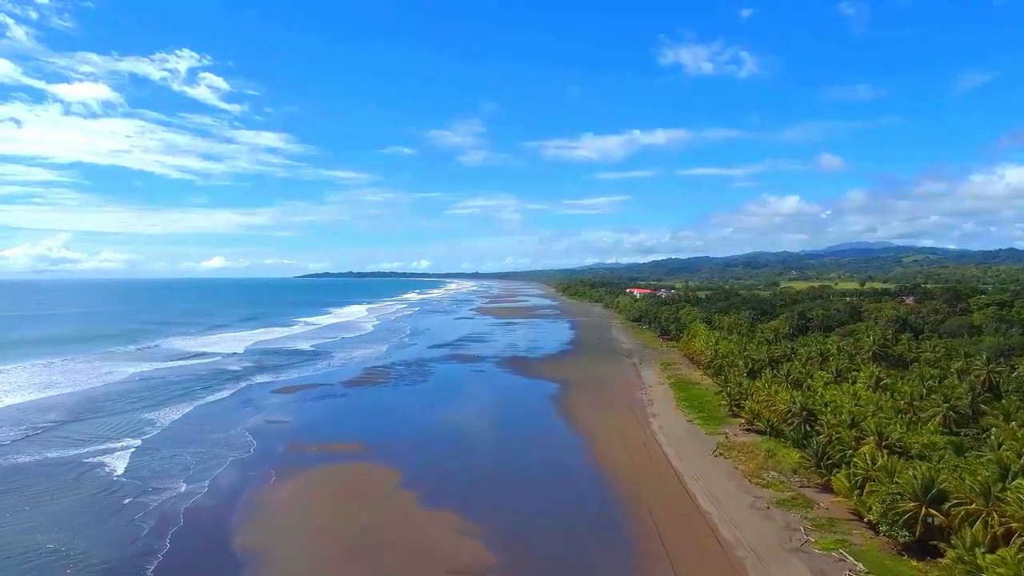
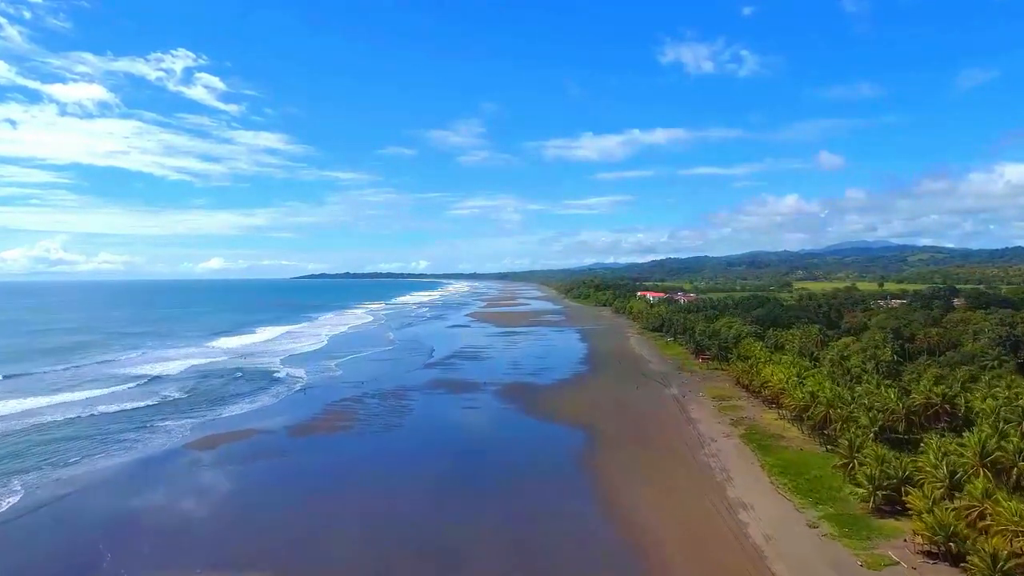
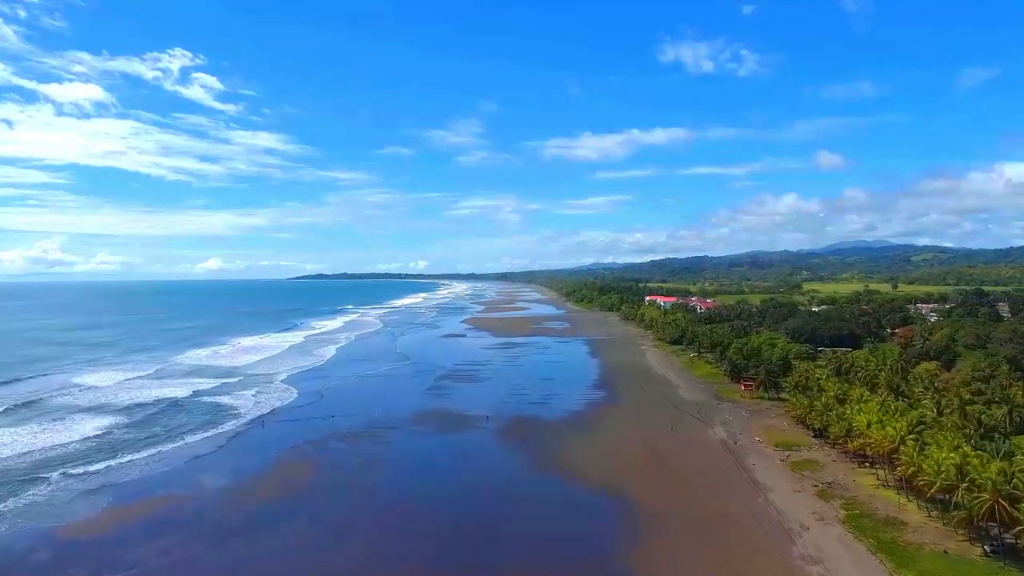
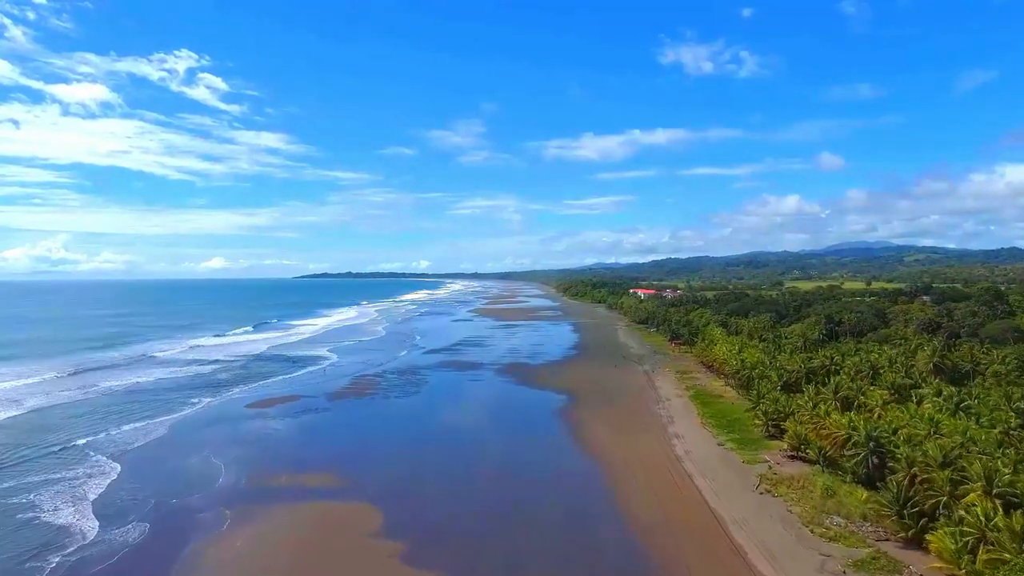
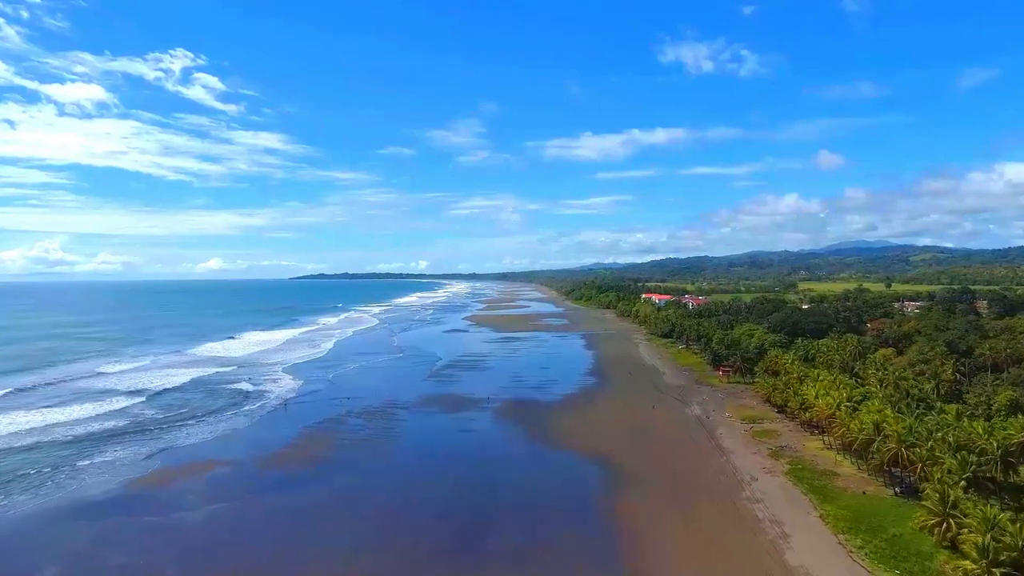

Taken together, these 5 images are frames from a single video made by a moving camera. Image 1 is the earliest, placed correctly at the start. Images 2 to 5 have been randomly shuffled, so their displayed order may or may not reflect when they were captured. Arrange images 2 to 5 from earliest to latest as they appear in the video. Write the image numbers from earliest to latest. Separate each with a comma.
4, 2, 5, 3
